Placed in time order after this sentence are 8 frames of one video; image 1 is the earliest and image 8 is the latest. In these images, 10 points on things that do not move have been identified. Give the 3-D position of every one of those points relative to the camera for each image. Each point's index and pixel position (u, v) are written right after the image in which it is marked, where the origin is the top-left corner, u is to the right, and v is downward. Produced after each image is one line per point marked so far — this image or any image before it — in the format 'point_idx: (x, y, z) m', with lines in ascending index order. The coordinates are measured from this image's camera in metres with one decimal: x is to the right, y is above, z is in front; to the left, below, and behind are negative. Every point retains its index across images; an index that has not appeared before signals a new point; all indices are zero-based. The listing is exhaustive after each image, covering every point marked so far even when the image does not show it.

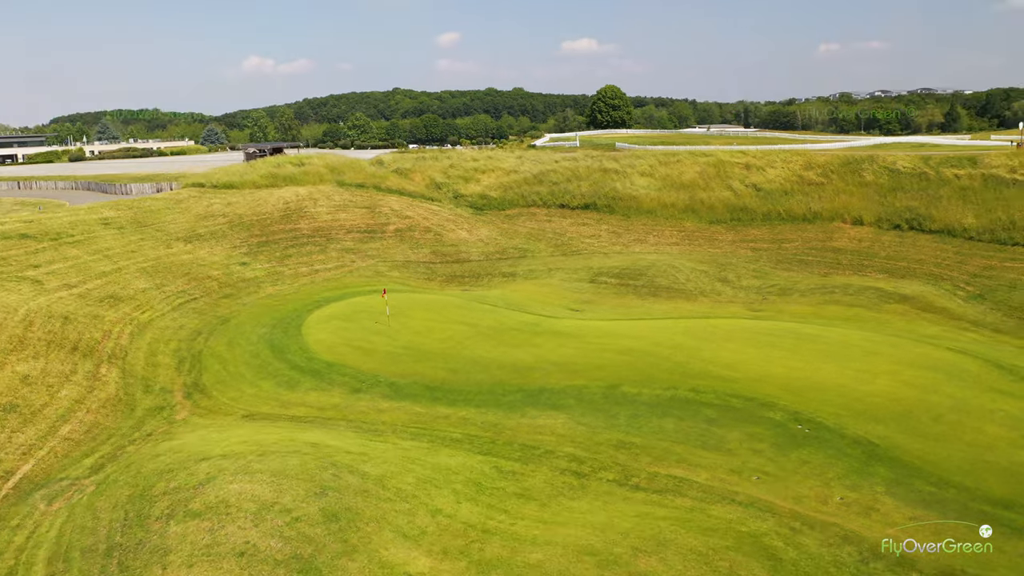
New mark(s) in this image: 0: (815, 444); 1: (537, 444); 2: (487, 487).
0: (+5.7, -2.9, +15.2) m
1: (+0.6, -3.1, +16.1) m
2: (-0.3, -3.3, +13.5) m
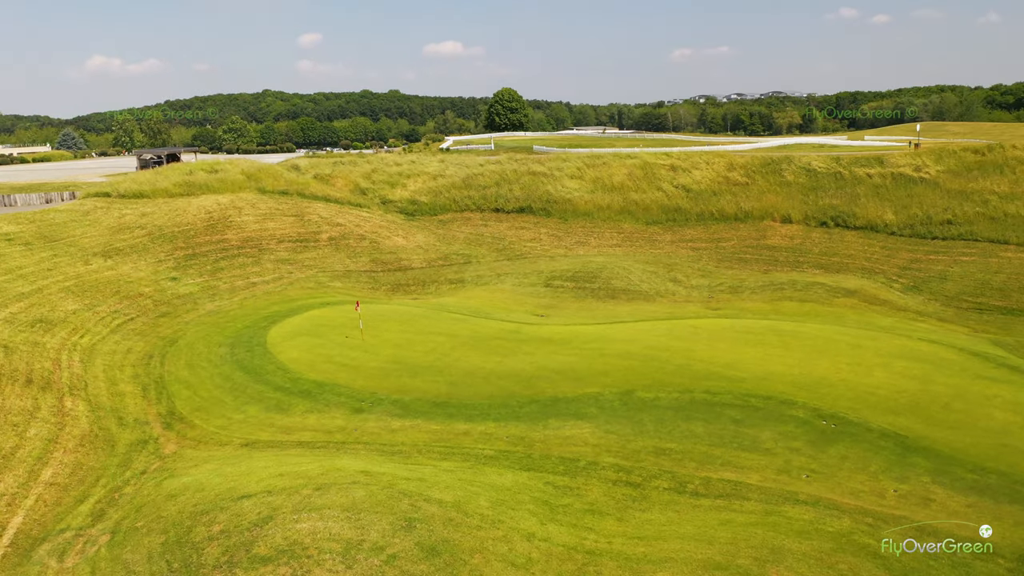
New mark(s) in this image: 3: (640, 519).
0: (+6.4, -2.9, +15.6) m
1: (+1.3, -3.2, +15.8) m
2: (+0.8, -3.5, +13.1) m
3: (+2.1, -3.6, +12.8) m
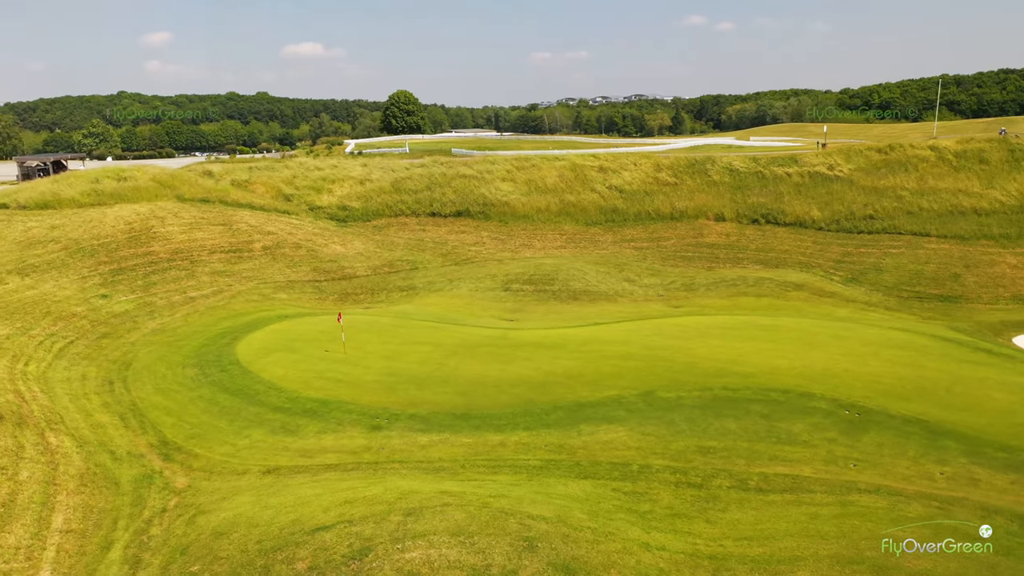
0: (+7.3, -2.8, +16.3) m
1: (+2.2, -3.3, +15.7) m
2: (+2.1, -3.6, +12.9) m
3: (+3.4, -3.6, +12.9) m
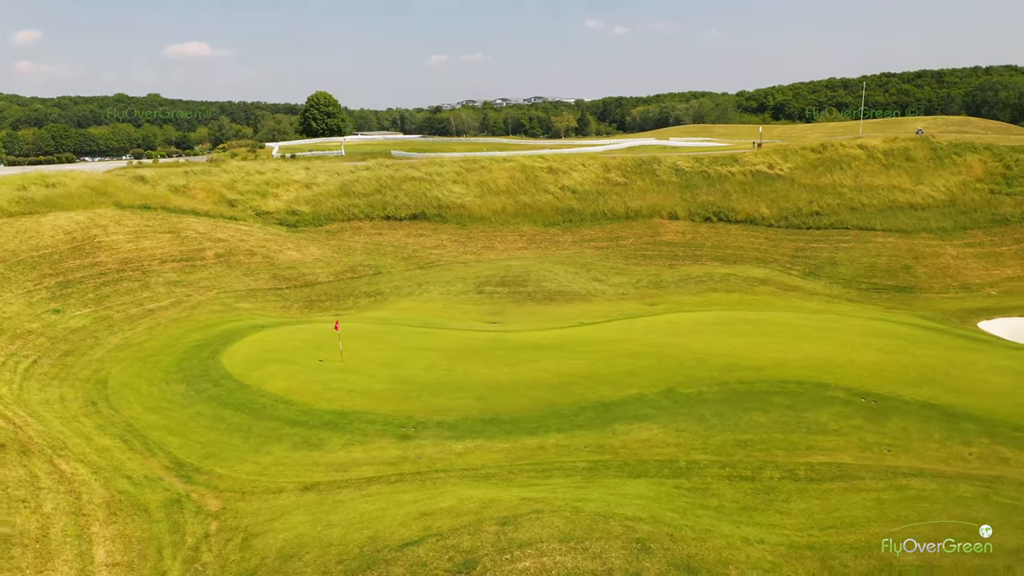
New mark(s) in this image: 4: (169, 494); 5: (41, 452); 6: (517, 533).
0: (+8.0, -2.6, +17.1) m
1: (+3.0, -3.2, +15.8) m
2: (+3.3, -3.5, +13.1) m
3: (+4.6, -3.5, +13.2) m
4: (-6.3, -3.8, +15.0) m
5: (-8.8, -3.1, +15.2) m
6: (+0.1, -3.3, +11.2) m
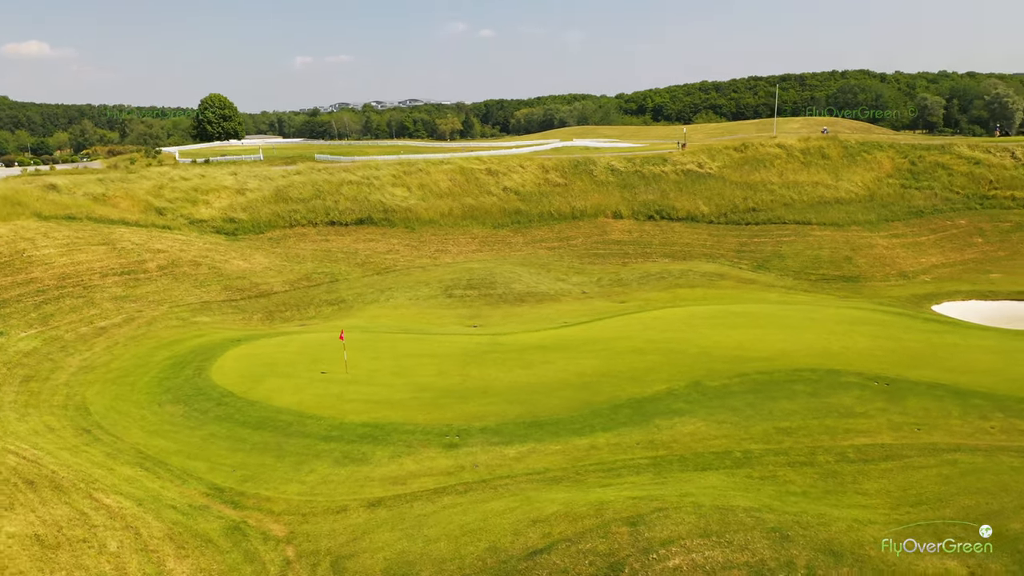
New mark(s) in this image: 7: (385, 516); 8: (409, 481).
0: (+8.8, -2.3, +18.2) m
1: (+4.1, -3.2, +16.2) m
2: (+4.8, -3.4, +13.5) m
3: (+6.1, -3.4, +13.8) m
4: (-4.9, -4.0, +14.0) m
5: (-7.4, -3.4, +13.9) m
6: (+1.9, -3.3, +11.2) m
7: (-2.2, -3.9, +14.0) m
8: (-1.9, -3.6, +15.3) m
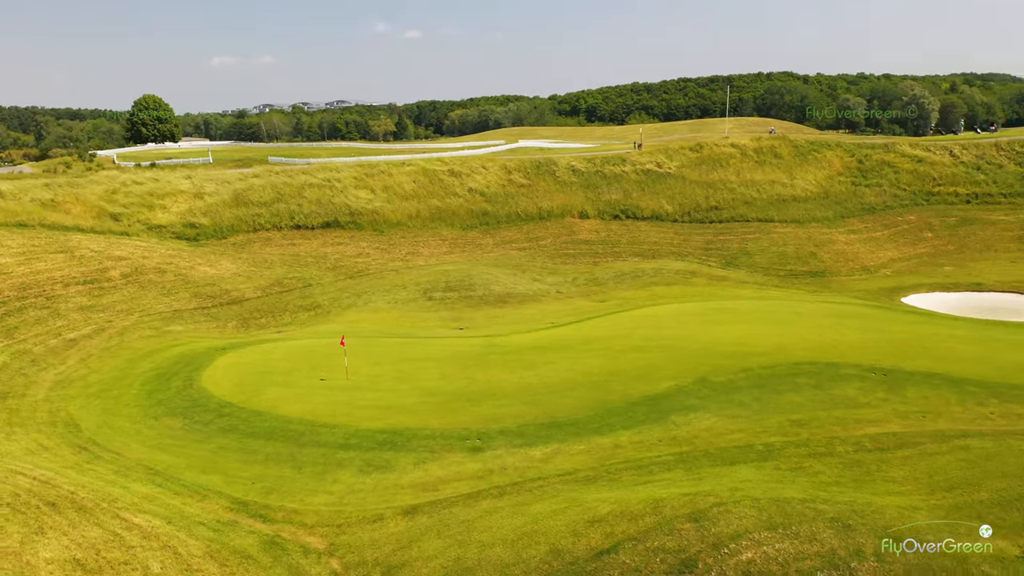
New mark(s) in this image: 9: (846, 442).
0: (+9.1, -2.2, +18.9) m
1: (+4.6, -3.1, +16.5) m
2: (+5.5, -3.3, +13.9) m
3: (+6.8, -3.3, +14.3) m
4: (-4.2, -4.1, +13.5) m
5: (-6.7, -3.5, +13.2) m
6: (+2.8, -3.3, +11.3) m
7: (-1.5, -3.9, +13.7) m
8: (-1.3, -3.7, +15.1) m
9: (+6.6, -3.0, +16.3) m
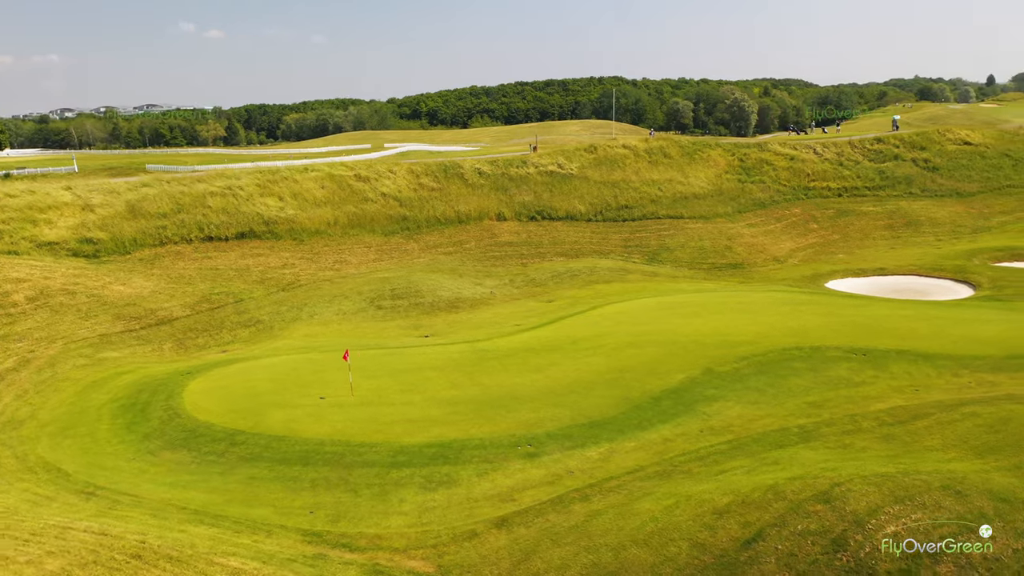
0: (+9.5, -1.8, +20.6) m
1: (+5.6, -2.9, +17.4) m
2: (+7.0, -3.1, +15.0) m
3: (+8.2, -3.0, +15.7) m
4: (-2.4, -4.3, +12.7) m
5: (-4.8, -3.9, +11.8) m
6: (+4.9, -3.2, +11.9) m
7: (+0.2, -4.0, +13.4) m
8: (+0.1, -3.8, +14.8) m
9: (+7.6, -2.8, +17.6) m
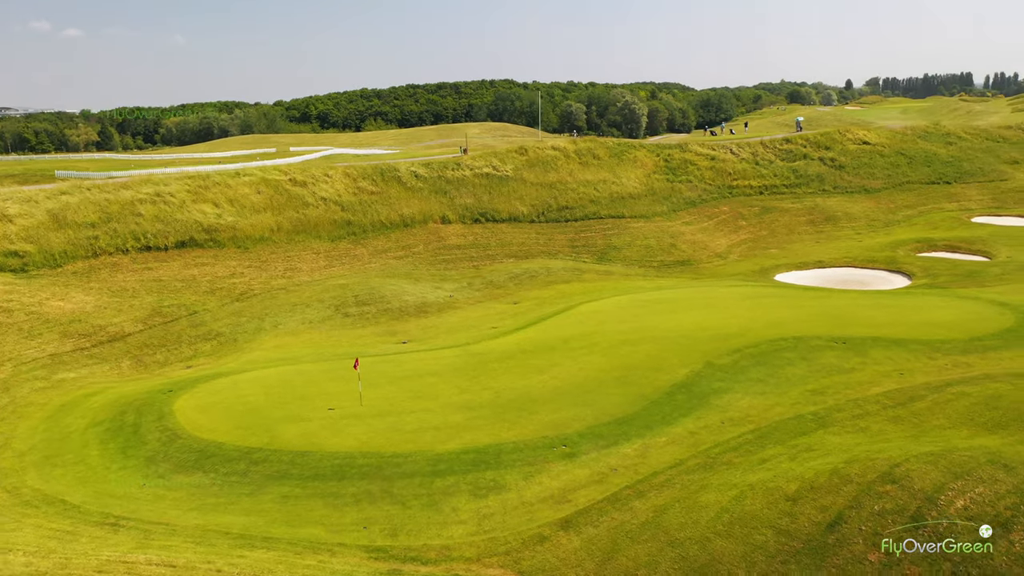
0: (+9.5, -1.6, +21.9) m
1: (+6.1, -2.8, +18.1) m
2: (+7.9, -2.9, +16.0) m
3: (+8.9, -2.7, +16.8) m
4: (-1.1, -4.4, +12.3) m
5: (-3.4, -4.0, +11.2) m
6: (+6.2, -3.0, +12.6) m
7: (+1.4, -4.0, +13.4) m
8: (+1.0, -3.8, +14.8) m
9: (+8.0, -2.6, +18.6) m
